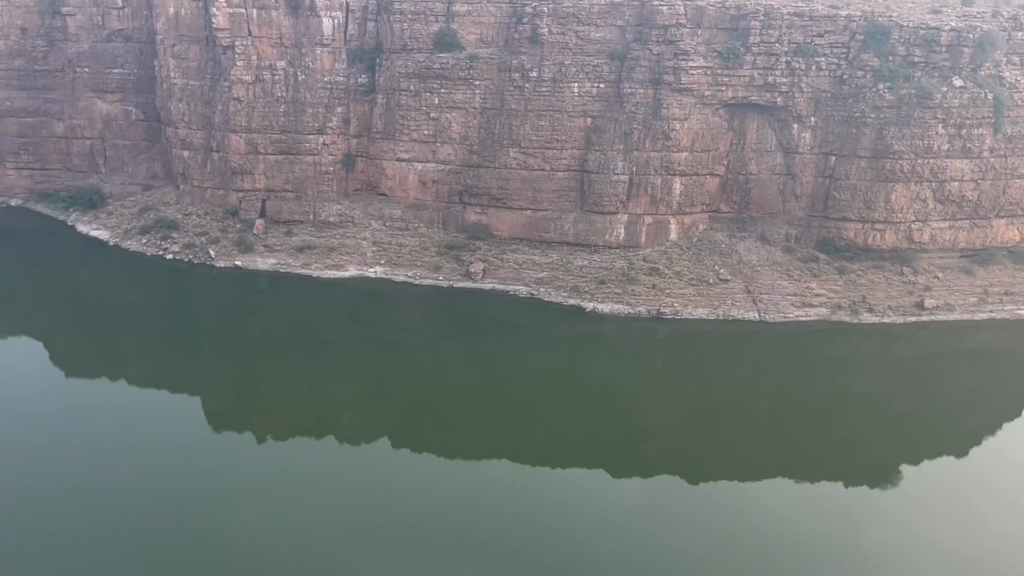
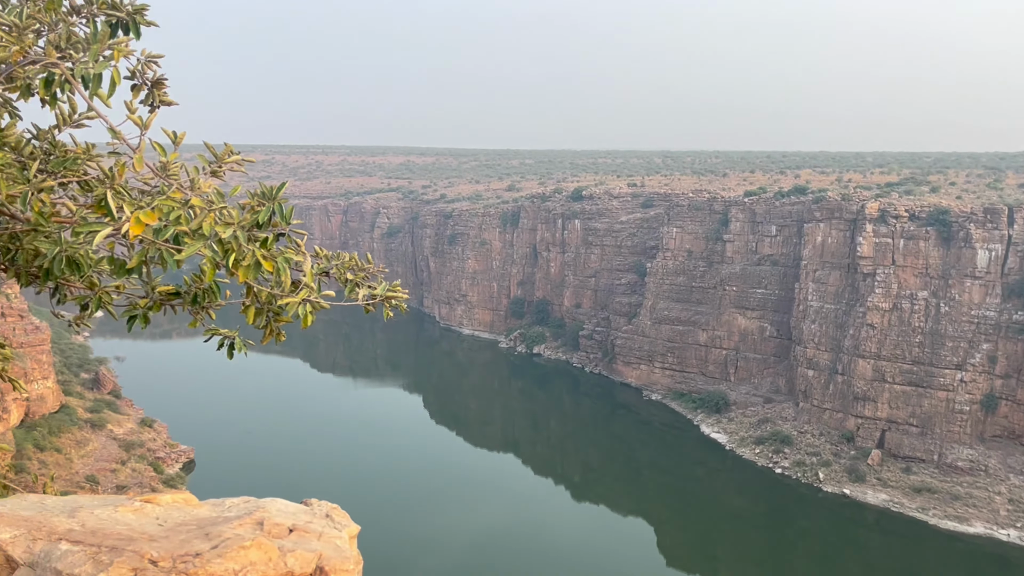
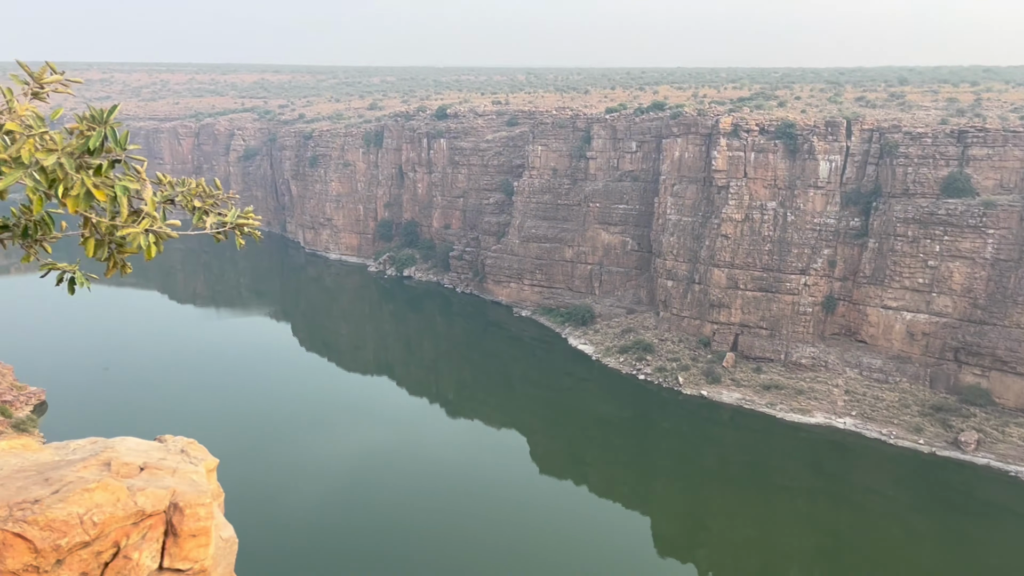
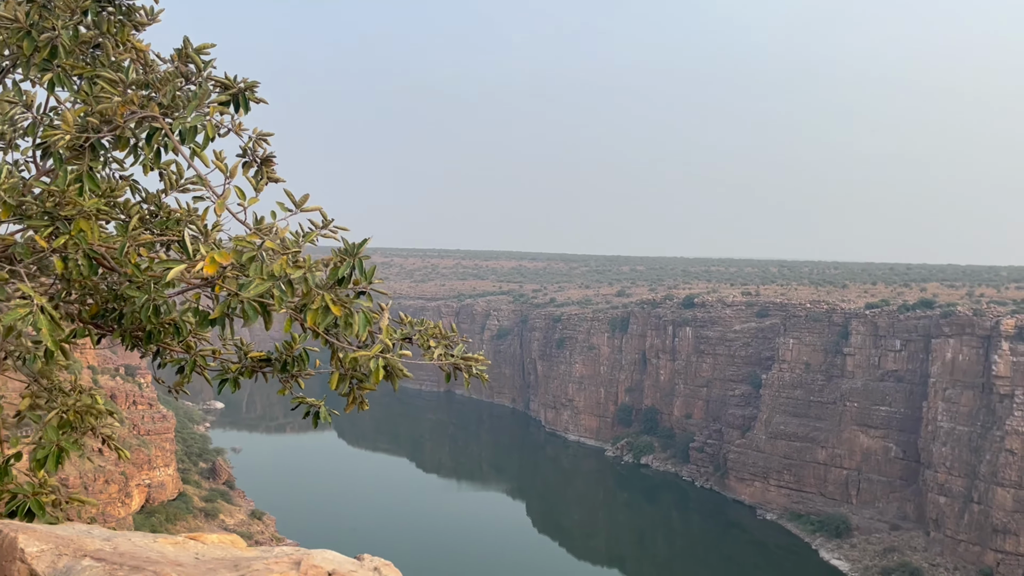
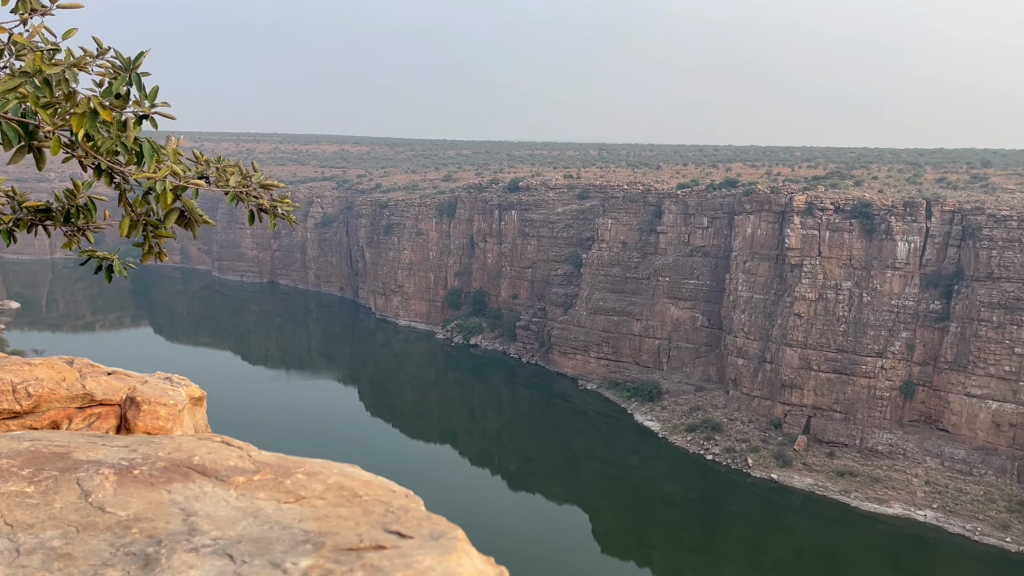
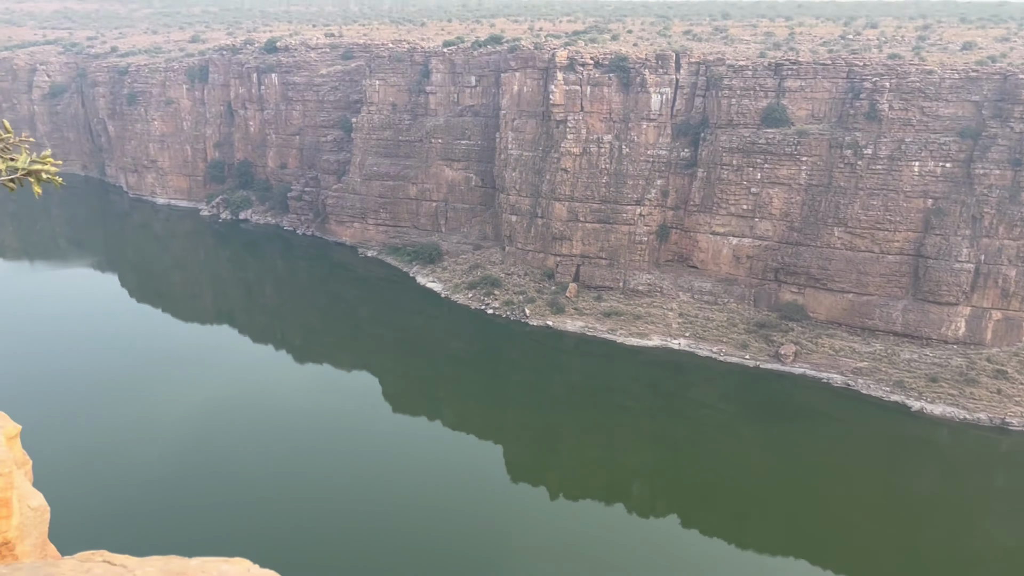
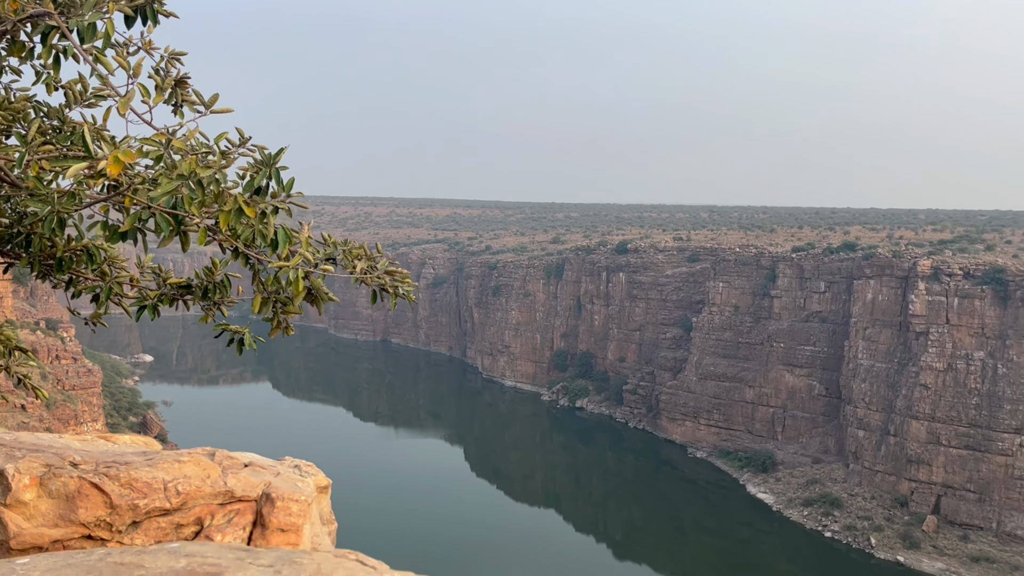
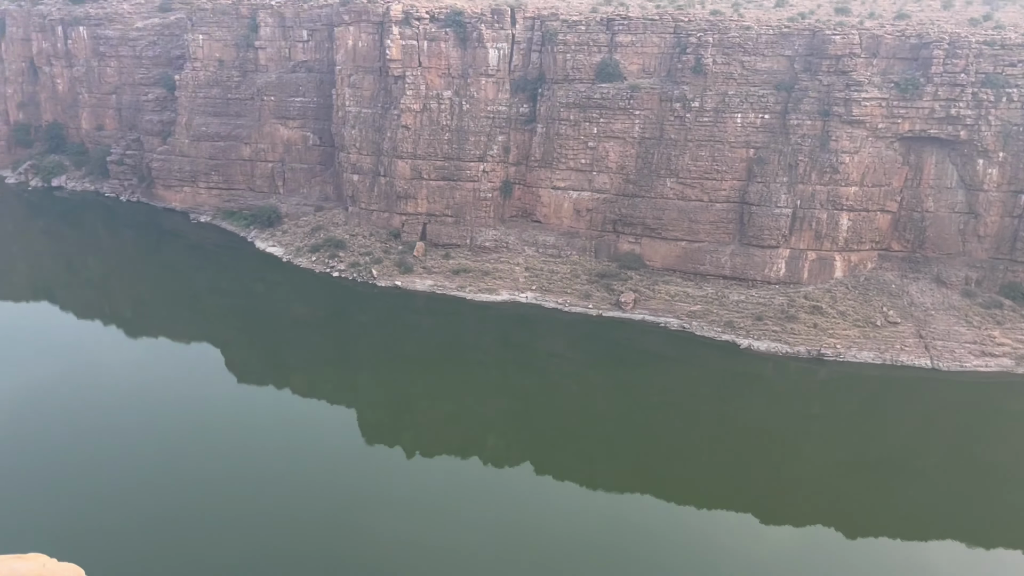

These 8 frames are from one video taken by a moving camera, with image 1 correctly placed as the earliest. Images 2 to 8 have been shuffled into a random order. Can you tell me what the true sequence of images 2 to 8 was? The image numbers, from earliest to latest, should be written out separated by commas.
8, 6, 3, 2, 4, 7, 5
